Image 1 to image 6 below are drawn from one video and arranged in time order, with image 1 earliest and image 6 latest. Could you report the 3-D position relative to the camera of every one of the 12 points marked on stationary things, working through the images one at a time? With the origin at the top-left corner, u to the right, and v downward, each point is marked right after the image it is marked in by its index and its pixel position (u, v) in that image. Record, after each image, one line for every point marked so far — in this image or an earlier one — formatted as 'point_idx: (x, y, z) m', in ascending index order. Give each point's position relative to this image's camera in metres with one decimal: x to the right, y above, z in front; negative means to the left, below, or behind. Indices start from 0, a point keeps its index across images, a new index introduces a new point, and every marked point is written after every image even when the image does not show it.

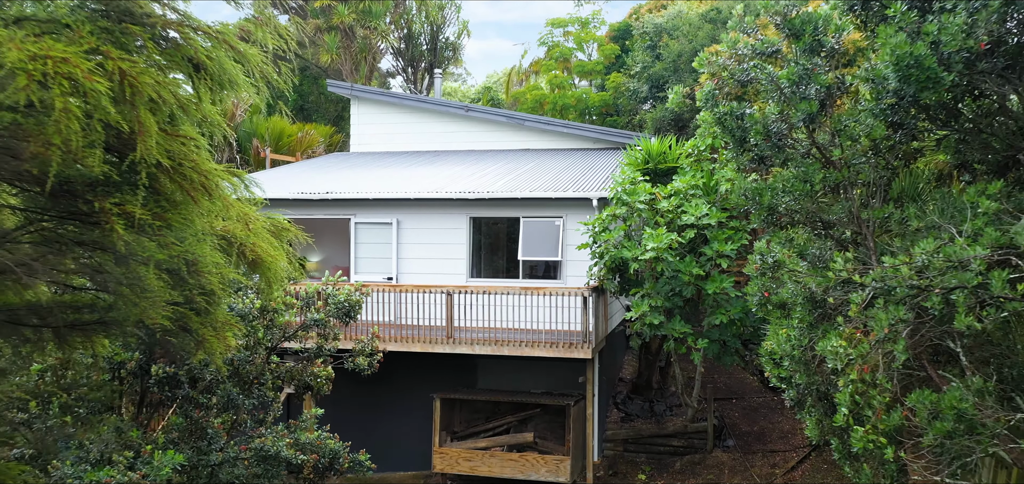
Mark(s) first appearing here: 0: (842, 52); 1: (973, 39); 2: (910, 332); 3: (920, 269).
0: (+1.4, +0.8, +4.3) m
1: (+1.6, +0.7, +3.6) m
2: (+1.4, -0.3, +3.6) m
3: (+1.4, -0.1, +3.4) m
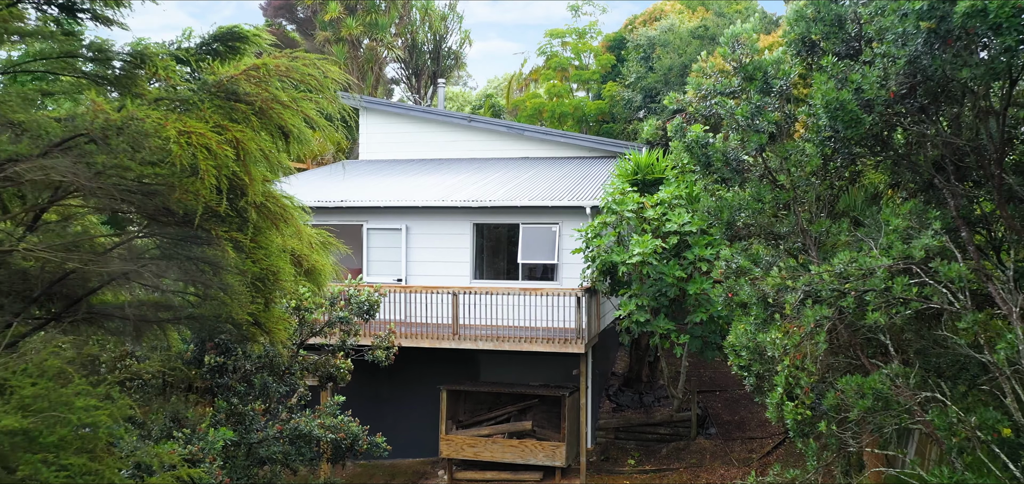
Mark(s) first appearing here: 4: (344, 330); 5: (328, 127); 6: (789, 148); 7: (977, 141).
0: (+1.4, +0.8, +5.1) m
1: (+1.6, +0.7, +4.4) m
2: (+1.4, -0.4, +4.4) m
3: (+1.4, -0.1, +4.3) m
4: (-1.2, -0.6, +7.1) m
5: (-0.9, +0.5, +4.8) m
6: (+1.4, +0.5, +5.1) m
7: (+2.1, +0.5, +4.5) m
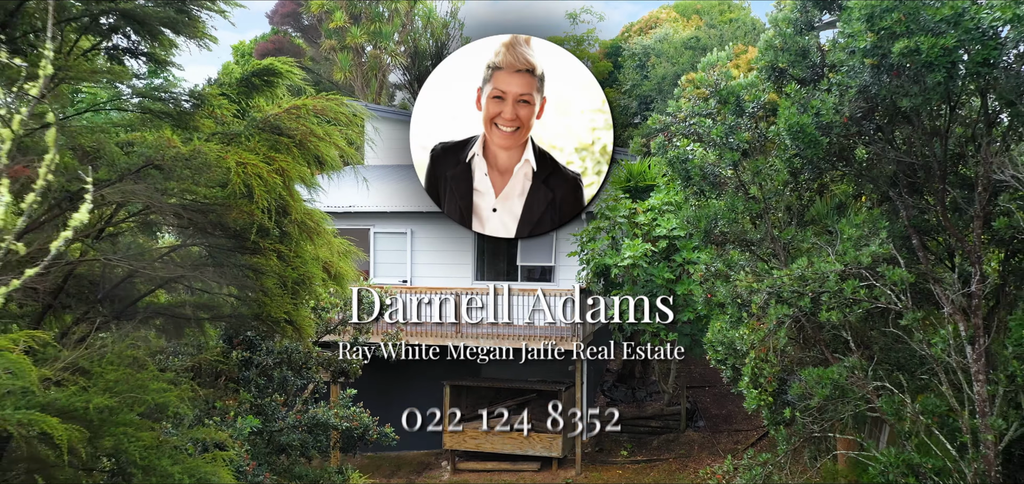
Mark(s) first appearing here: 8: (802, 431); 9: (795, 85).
0: (+1.4, +0.7, +5.7) m
1: (+1.6, +0.6, +5.0) m
2: (+1.4, -0.4, +5.0) m
3: (+1.4, -0.2, +4.8) m
4: (-1.2, -0.7, +7.7) m
5: (-0.9, +0.5, +5.4) m
6: (+1.4, +0.4, +5.6) m
7: (+2.1, +0.4, +5.1) m
8: (+1.5, -1.0, +5.4) m
9: (+1.5, +0.8, +5.4) m
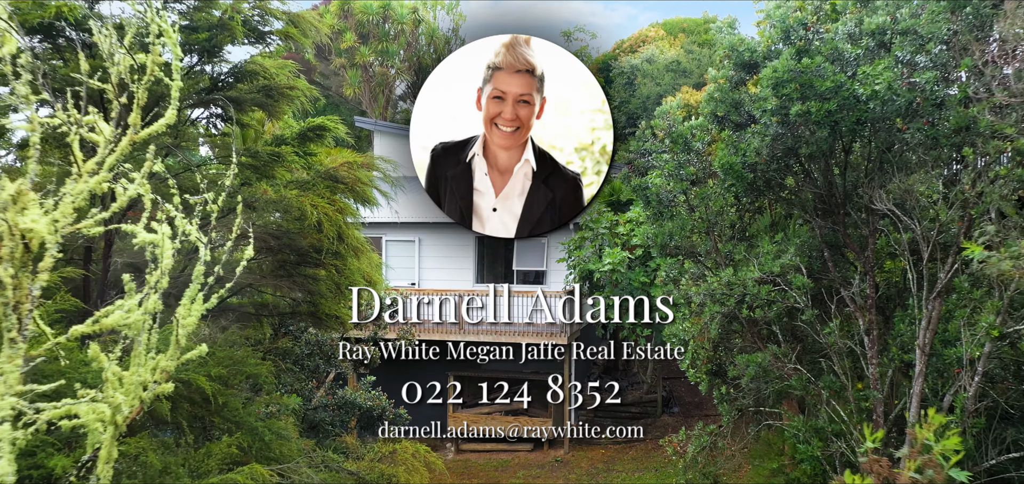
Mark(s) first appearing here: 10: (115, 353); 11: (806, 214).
0: (+1.3, +0.6, +7.1) m
1: (+1.6, +0.6, +6.4) m
2: (+1.4, -0.5, +6.4) m
3: (+1.3, -0.3, +6.2) m
4: (-1.2, -0.7, +9.1) m
5: (-0.9, +0.4, +6.7) m
6: (+1.3, +0.4, +7.0) m
7: (+2.0, +0.3, +6.5) m
8: (+1.5, -1.1, +6.8) m
9: (+1.5, +0.8, +6.8) m
10: (-1.1, -0.3, +2.8) m
11: (+1.9, +0.2, +6.7) m
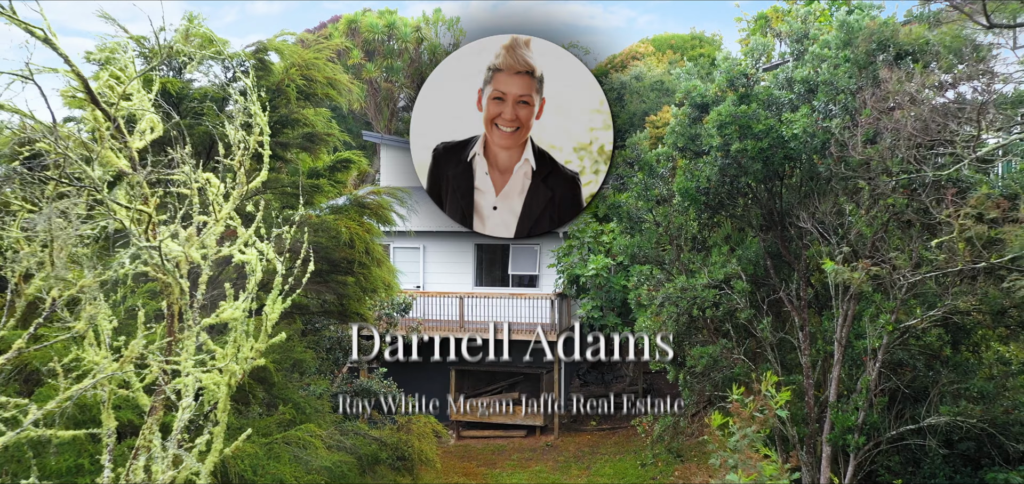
0: (+1.3, +0.6, +8.4) m
1: (+1.5, +0.5, +7.7) m
2: (+1.3, -0.6, +7.7) m
3: (+1.3, -0.3, +7.5) m
4: (-1.3, -0.8, +10.3) m
5: (-1.0, +0.3, +8.0) m
6: (+1.3, +0.3, +8.3) m
7: (+2.0, +0.3, +7.8) m
8: (+1.4, -1.2, +8.0) m
9: (+1.4, +0.7, +8.1) m
10: (-1.1, -0.4, +4.1) m
11: (+1.9, +0.1, +8.0) m
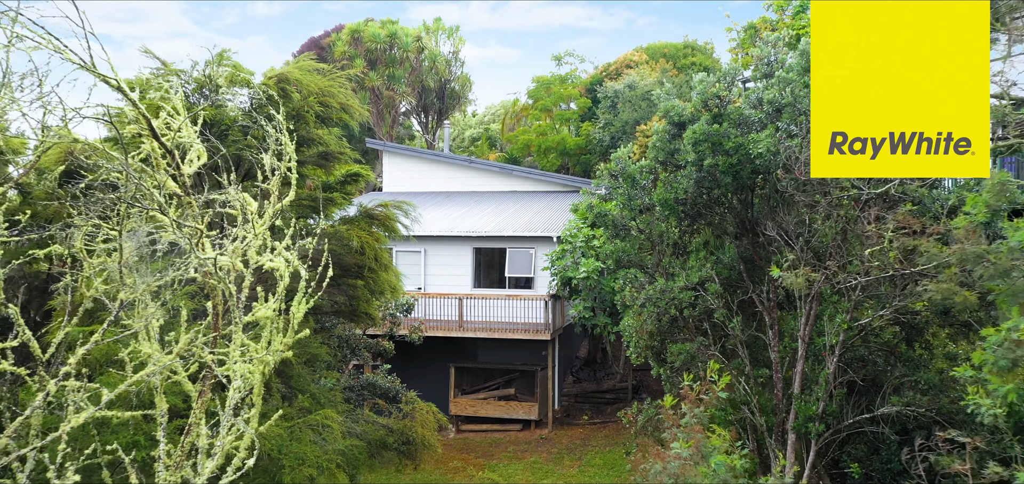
0: (+1.2, +0.5, +9.1) m
1: (+1.5, +0.4, +8.4) m
2: (+1.3, -0.6, +8.4) m
3: (+1.2, -0.4, +8.2) m
4: (-1.3, -0.9, +11.1) m
5: (-1.0, +0.3, +8.8) m
6: (+1.2, +0.2, +9.1) m
7: (+1.9, +0.2, +8.5) m
8: (+1.4, -1.2, +8.8) m
9: (+1.4, +0.6, +8.8) m
10: (-1.2, -0.4, +4.9) m
11: (+1.8, 0.0, +8.7) m
